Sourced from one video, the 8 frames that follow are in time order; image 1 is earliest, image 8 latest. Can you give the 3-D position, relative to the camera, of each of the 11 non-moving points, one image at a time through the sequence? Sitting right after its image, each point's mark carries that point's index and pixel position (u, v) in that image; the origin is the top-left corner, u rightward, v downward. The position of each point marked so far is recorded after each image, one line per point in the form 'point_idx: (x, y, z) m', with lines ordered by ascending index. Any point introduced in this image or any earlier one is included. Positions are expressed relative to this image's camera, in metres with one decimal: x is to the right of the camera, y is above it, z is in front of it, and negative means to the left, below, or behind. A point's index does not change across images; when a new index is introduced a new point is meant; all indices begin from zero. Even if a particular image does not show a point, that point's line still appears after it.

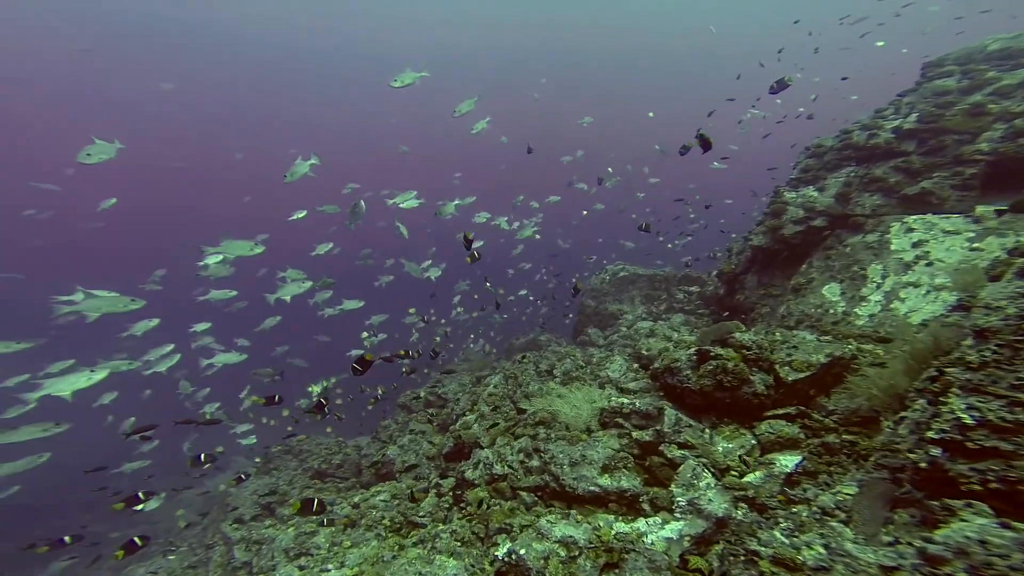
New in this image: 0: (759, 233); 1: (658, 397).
0: (+4.7, +1.0, +7.4) m
1: (+1.9, -1.5, +5.3) m
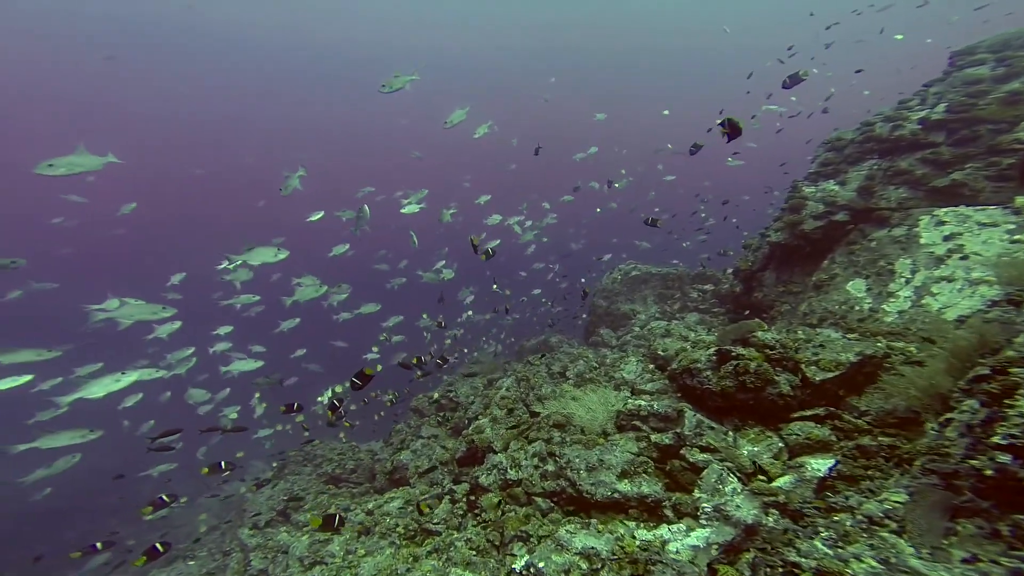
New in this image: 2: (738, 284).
0: (+4.9, +1.1, +7.2) m
1: (+2.1, -1.4, +5.2) m
2: (+4.7, +0.1, +8.2) m
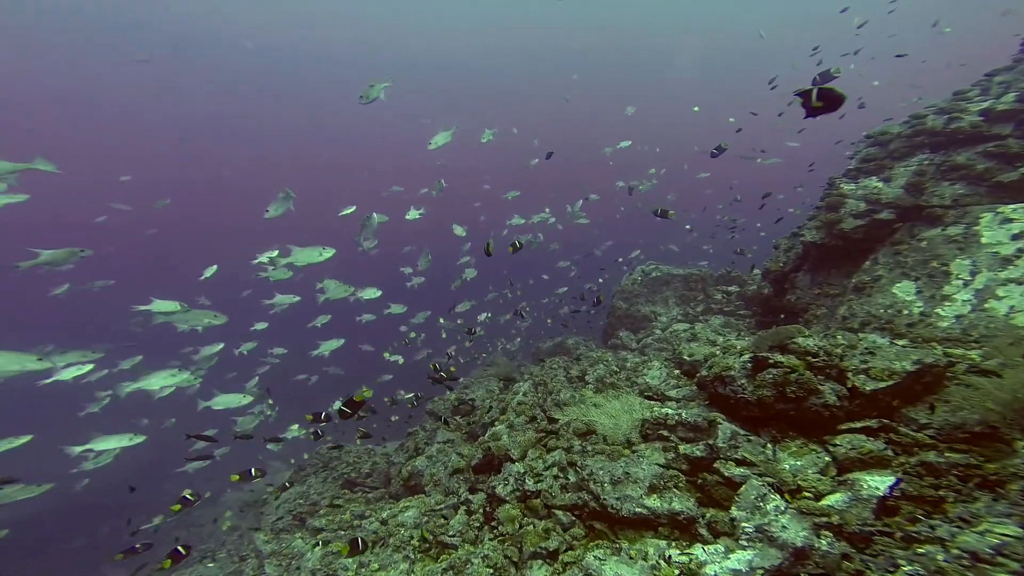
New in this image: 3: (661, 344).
0: (+5.2, +1.0, +6.8) m
1: (+2.4, -1.5, +4.8) m
2: (+5.0, 0.0, +7.8) m
3: (+3.3, -1.2, +8.8) m
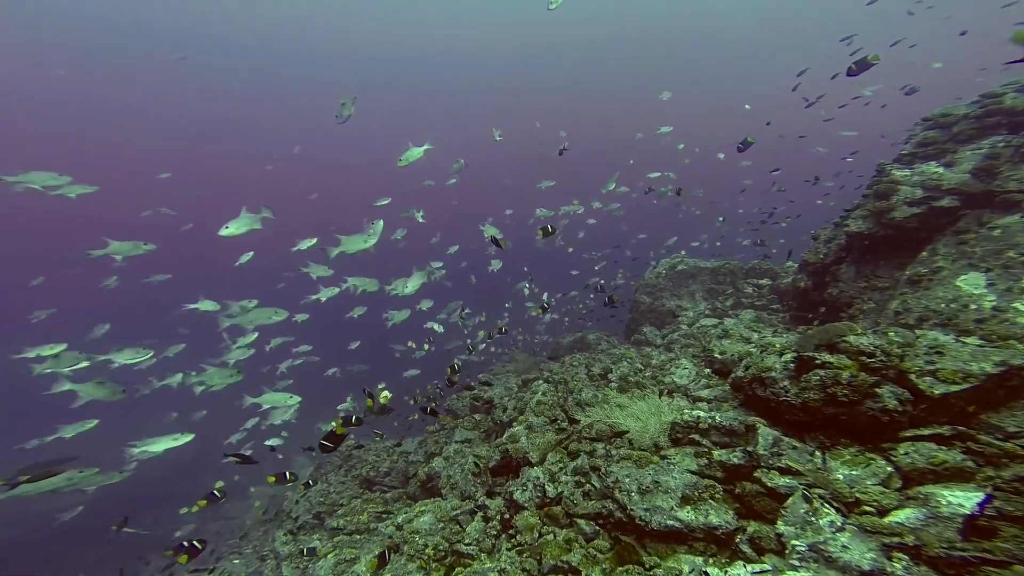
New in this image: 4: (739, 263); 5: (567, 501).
0: (+5.5, +1.1, +6.3) m
1: (+2.6, -1.4, +4.5) m
2: (+5.4, +0.2, +7.2) m
3: (+3.7, -1.1, +8.3) m
4: (+6.2, +0.7, +10.8) m
5: (+0.6, -2.5, +4.6) m
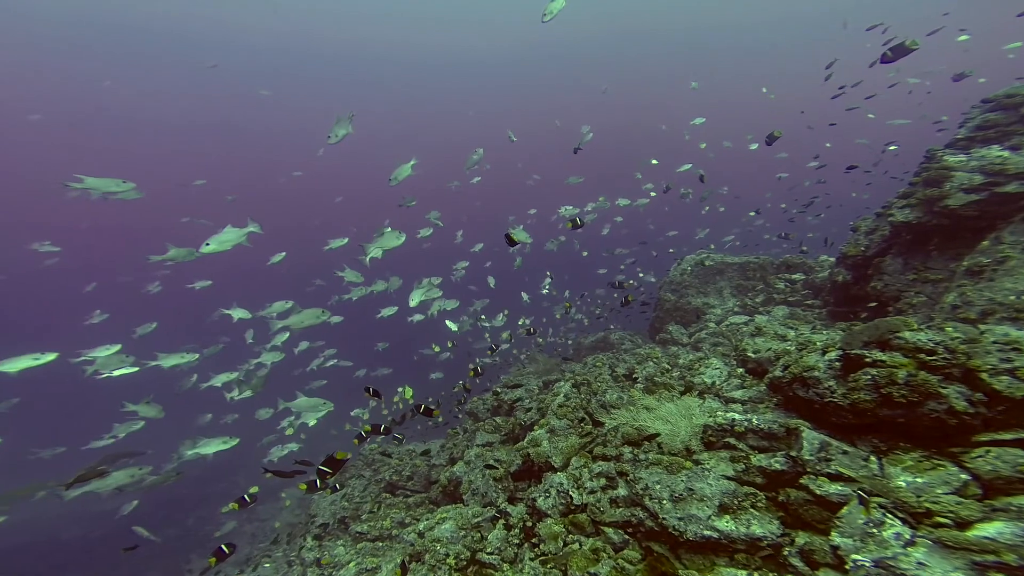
0: (+5.7, +1.2, +5.8) m
1: (+2.8, -1.3, +4.1) m
2: (+5.7, +0.3, +6.8) m
3: (+4.1, -1.0, +7.9) m
4: (+6.7, +0.8, +10.3) m
5: (+0.9, -2.4, +4.4) m
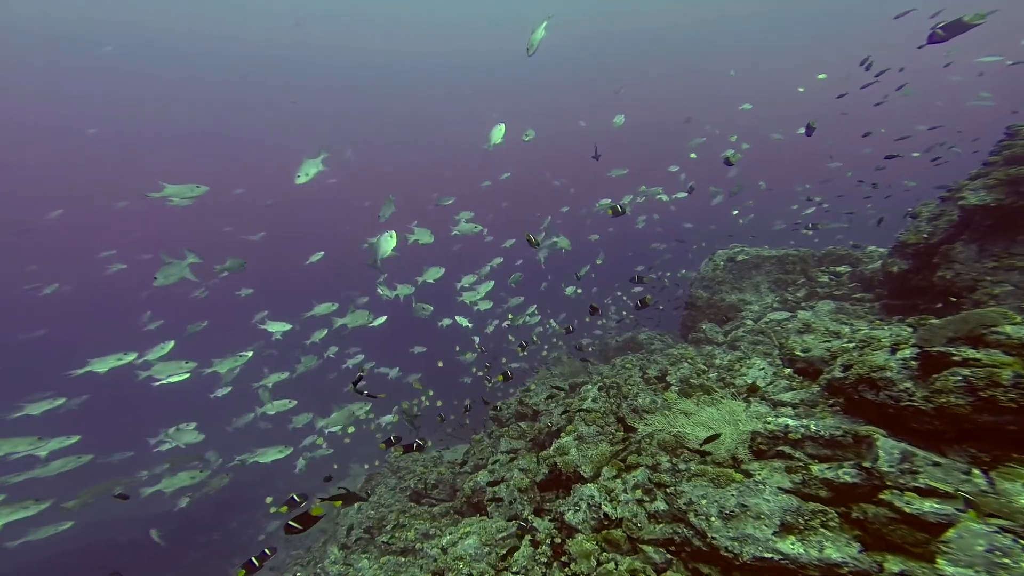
0: (+6.0, +1.4, +5.2) m
1: (+3.1, -1.2, +3.7) m
2: (+6.1, +0.4, +6.2) m
3: (+4.5, -0.9, +7.4) m
4: (+7.2, +0.9, +9.6) m
5: (+1.2, -2.4, +4.0) m
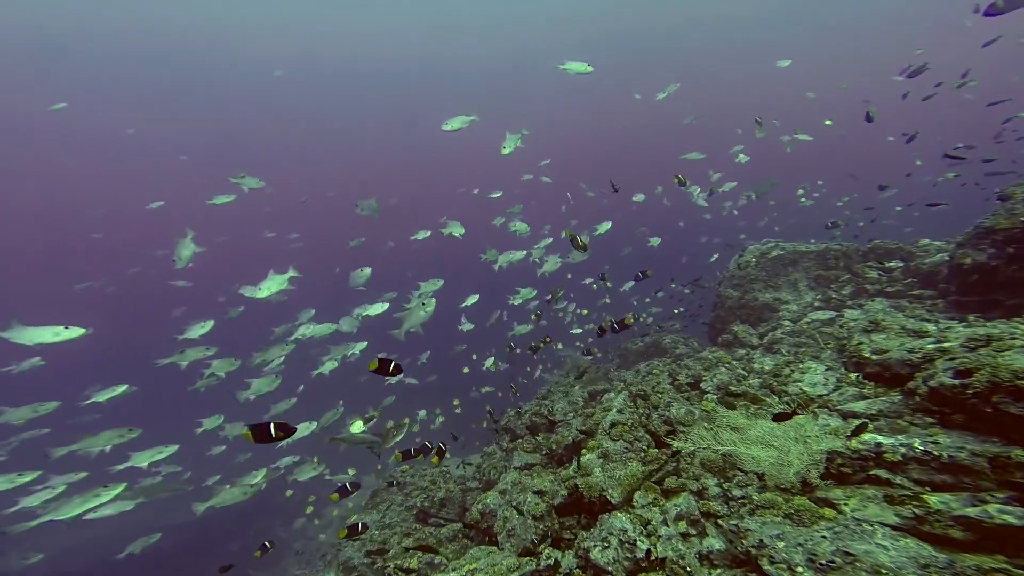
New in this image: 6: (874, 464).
0: (+6.2, +1.5, +4.4) m
1: (+3.2, -1.0, +2.8) m
2: (+6.2, +0.5, +5.3) m
3: (+4.7, -0.8, +6.5) m
4: (+7.4, +1.0, +8.7) m
5: (+1.3, -2.2, +3.2) m
6: (+2.8, -1.3, +3.0) m
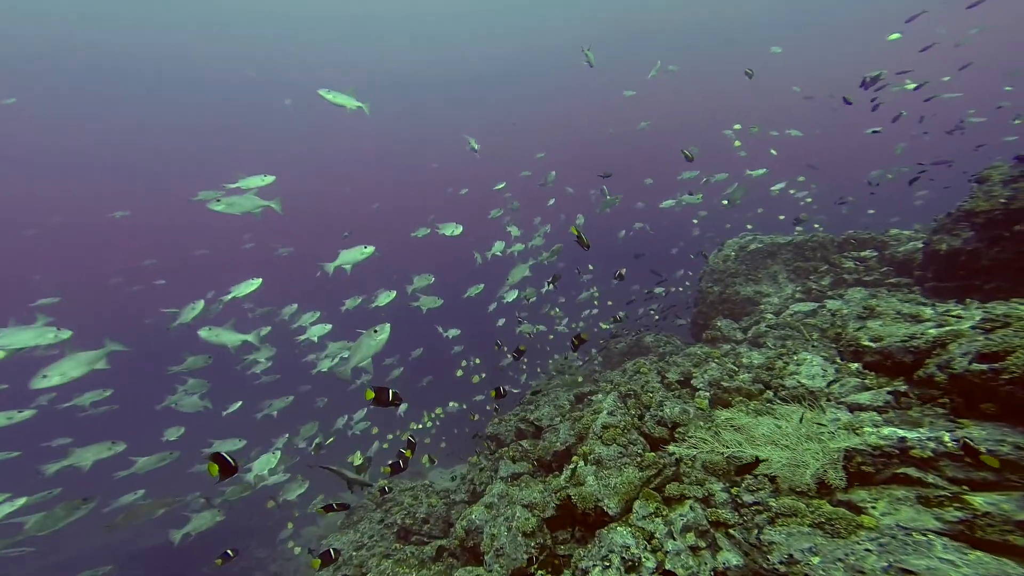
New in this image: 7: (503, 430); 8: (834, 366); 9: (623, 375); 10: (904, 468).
0: (+5.9, +1.7, +4.4) m
1: (+3.1, -0.9, +2.6) m
2: (+6.0, +0.7, +5.3) m
3: (+4.4, -0.7, +6.4) m
4: (+6.9, +1.1, +8.8) m
5: (+1.3, -2.1, +2.8) m
6: (+2.7, -1.2, +2.8) m
7: (-0.2, -2.8, +7.7) m
8: (+3.5, -0.8, +4.3) m
9: (+2.0, -1.6, +7.2) m
10: (+2.7, -1.2, +2.8) m
